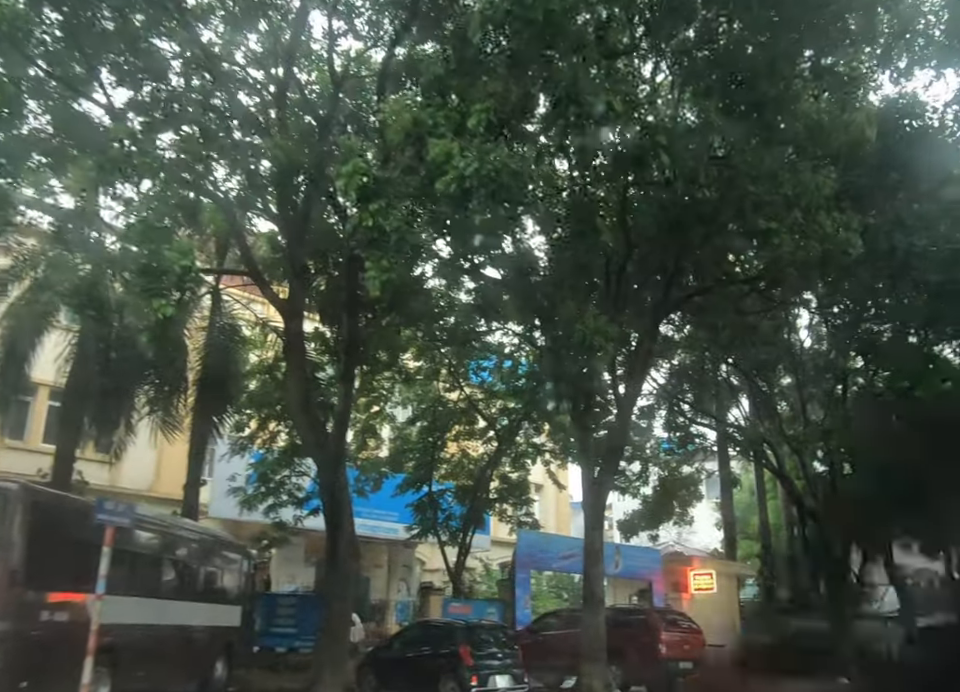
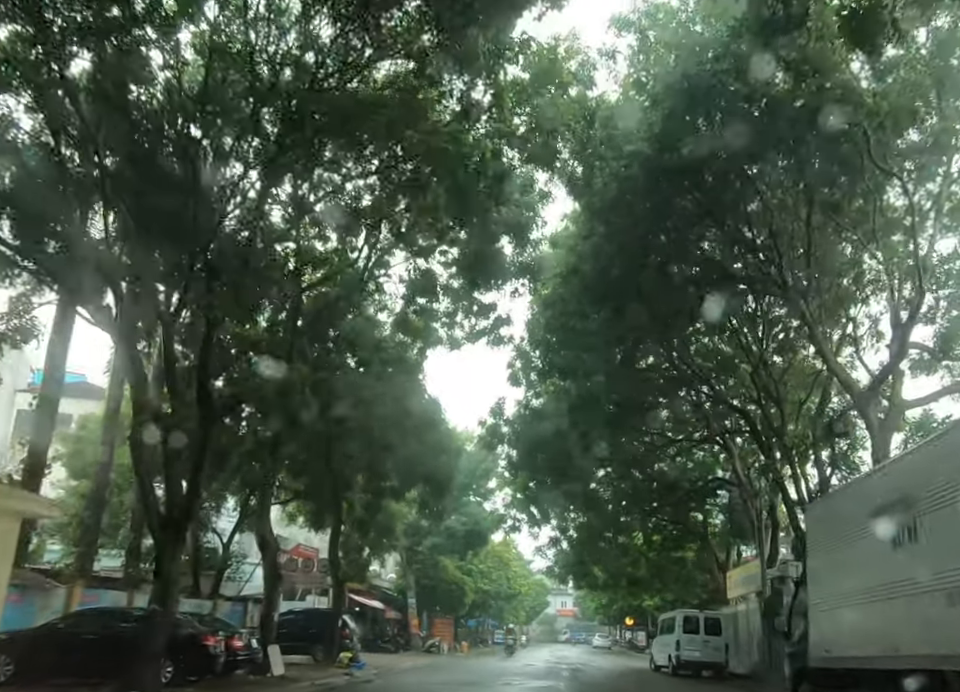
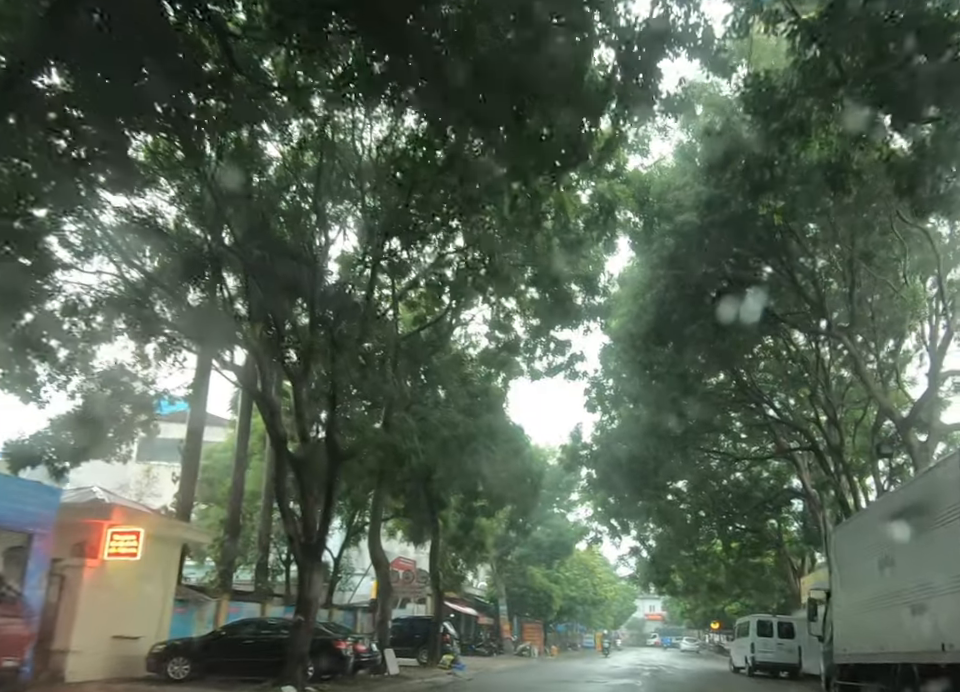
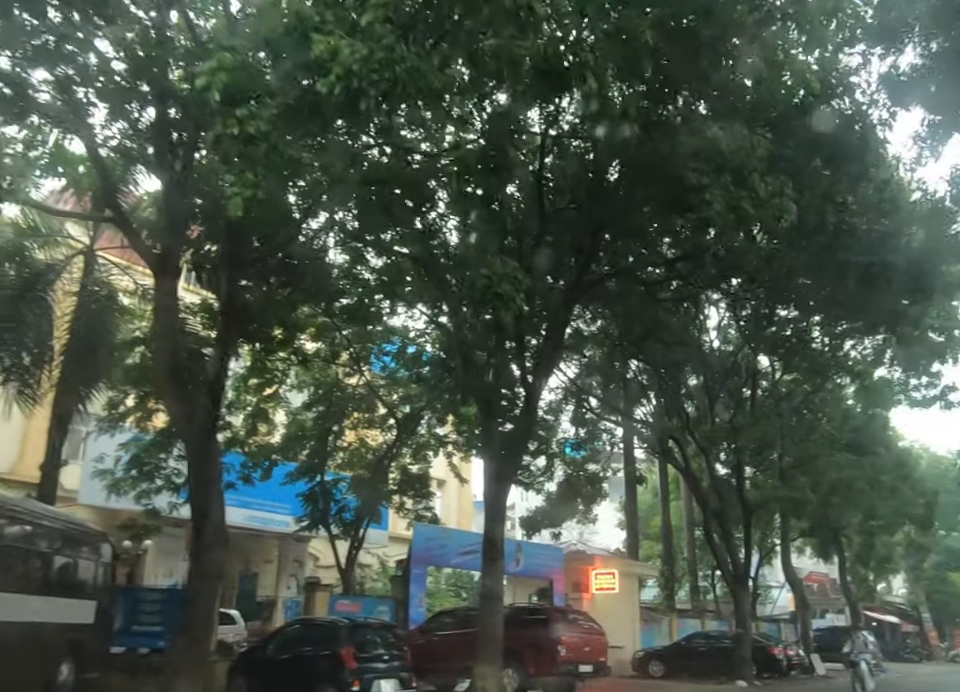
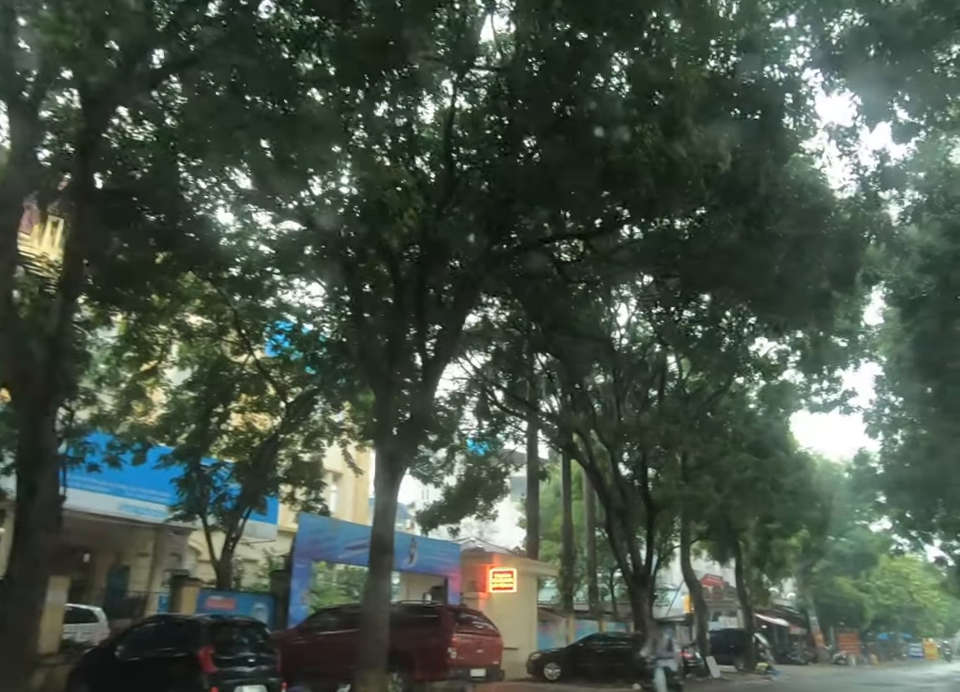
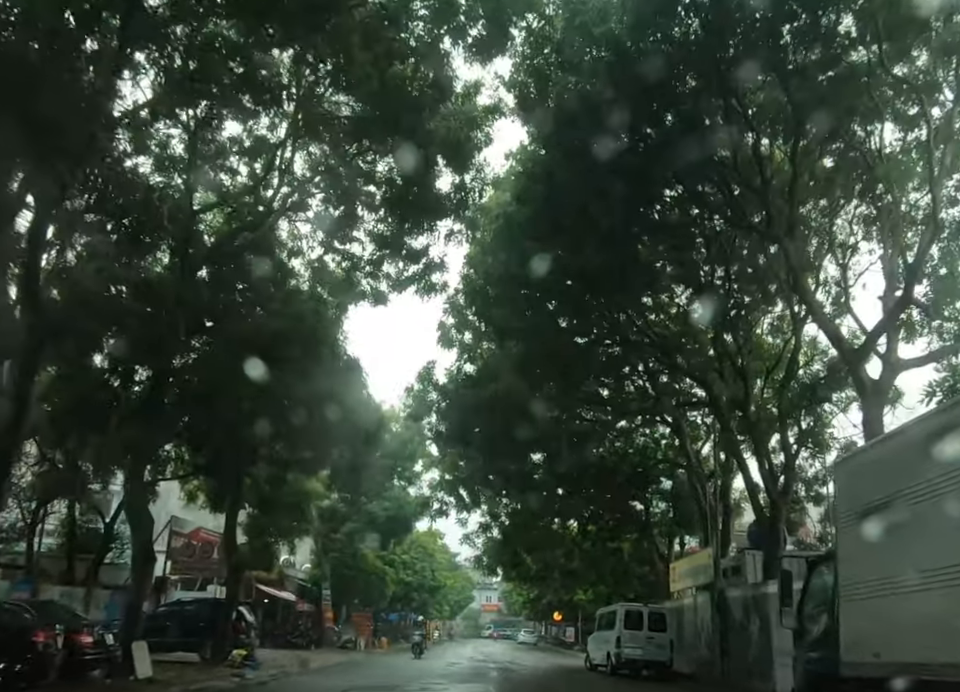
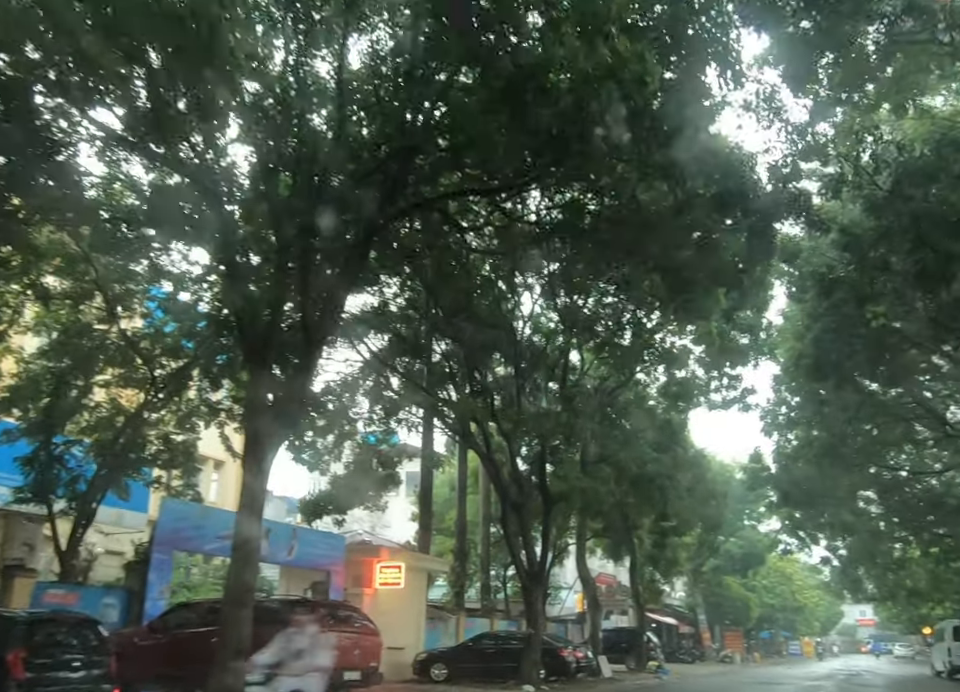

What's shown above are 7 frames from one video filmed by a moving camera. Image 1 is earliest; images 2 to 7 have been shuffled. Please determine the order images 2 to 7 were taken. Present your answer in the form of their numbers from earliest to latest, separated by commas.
4, 5, 7, 3, 2, 6
